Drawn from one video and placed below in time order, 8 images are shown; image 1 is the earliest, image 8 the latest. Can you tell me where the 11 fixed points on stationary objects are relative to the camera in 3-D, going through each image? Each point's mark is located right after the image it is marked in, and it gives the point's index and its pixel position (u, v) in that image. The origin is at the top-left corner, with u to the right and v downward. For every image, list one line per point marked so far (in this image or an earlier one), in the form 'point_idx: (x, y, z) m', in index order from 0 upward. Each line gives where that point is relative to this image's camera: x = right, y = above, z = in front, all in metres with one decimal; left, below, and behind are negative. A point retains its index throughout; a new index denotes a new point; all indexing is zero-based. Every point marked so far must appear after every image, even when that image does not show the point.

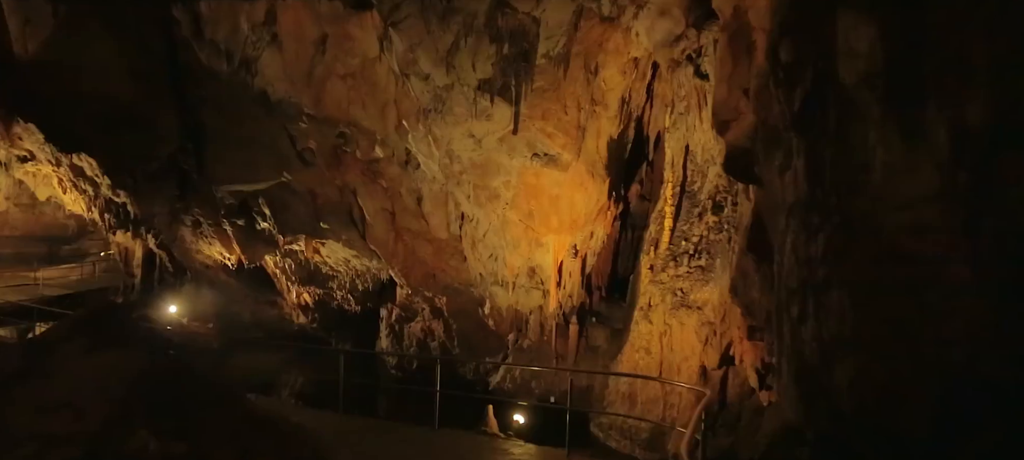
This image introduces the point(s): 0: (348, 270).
0: (-2.2, -0.6, +7.5) m
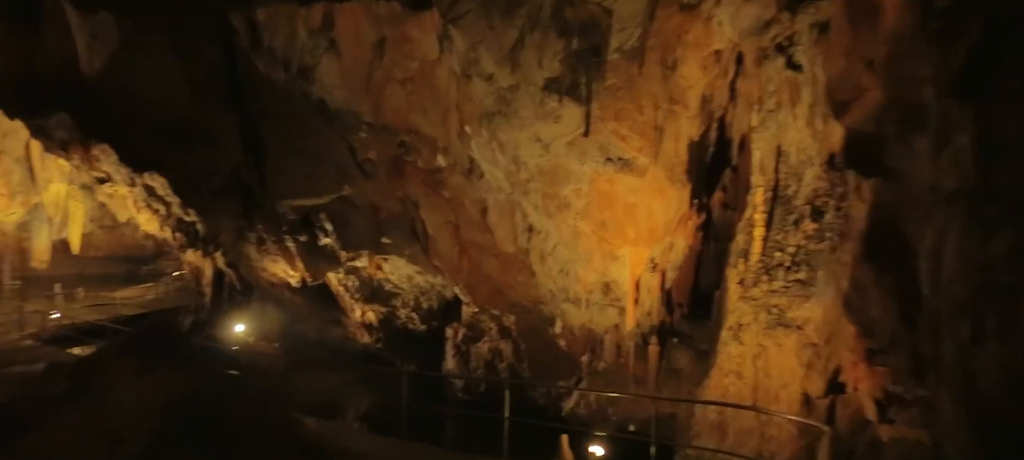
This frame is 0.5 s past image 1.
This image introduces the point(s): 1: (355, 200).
0: (-1.3, -0.8, +7.2) m
1: (-1.6, +0.3, +5.8) m
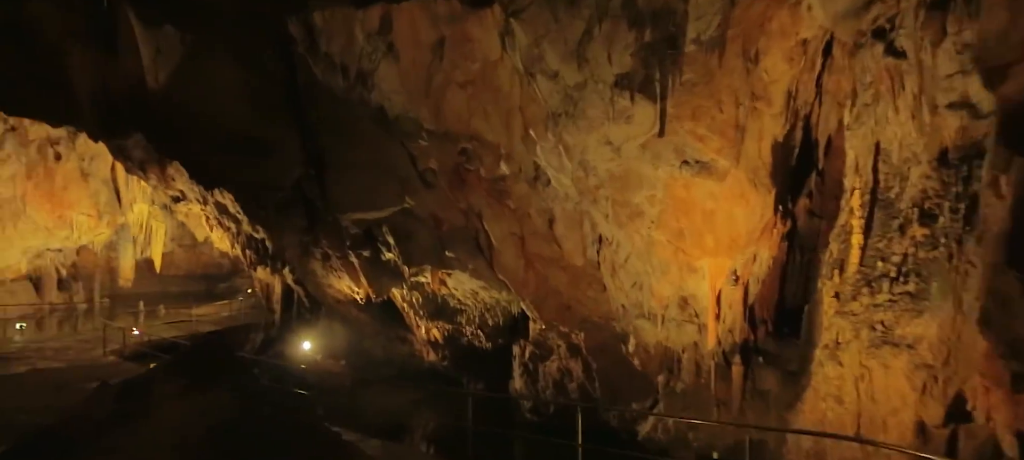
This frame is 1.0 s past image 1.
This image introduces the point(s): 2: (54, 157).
0: (-0.4, -0.9, +6.9) m
1: (-0.9, +0.2, +5.6) m
2: (-8.2, +1.4, +9.7) m
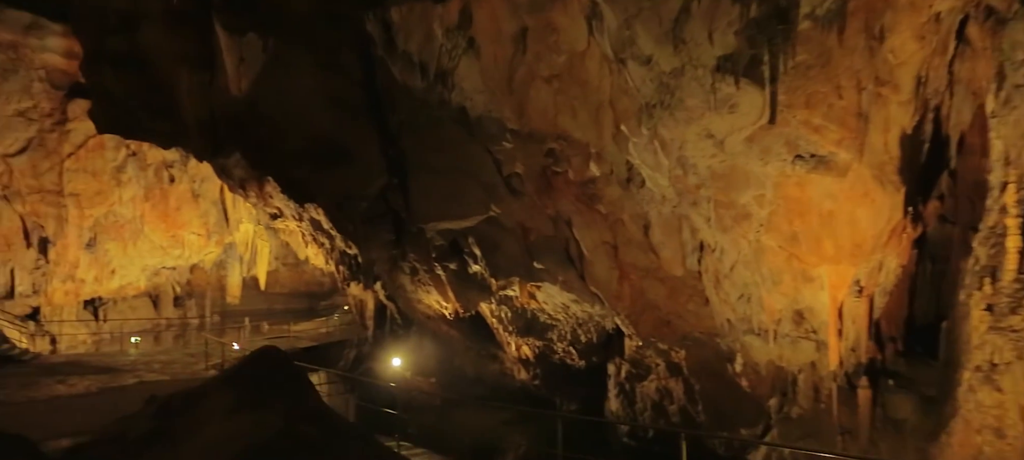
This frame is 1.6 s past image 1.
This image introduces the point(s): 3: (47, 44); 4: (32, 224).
0: (+0.7, -1.1, +6.6) m
1: (-0.1, +0.1, +5.4) m
2: (-6.6, +1.0, +10.6) m
3: (-6.6, +2.7, +7.8) m
4: (-8.7, +0.1, +9.7) m
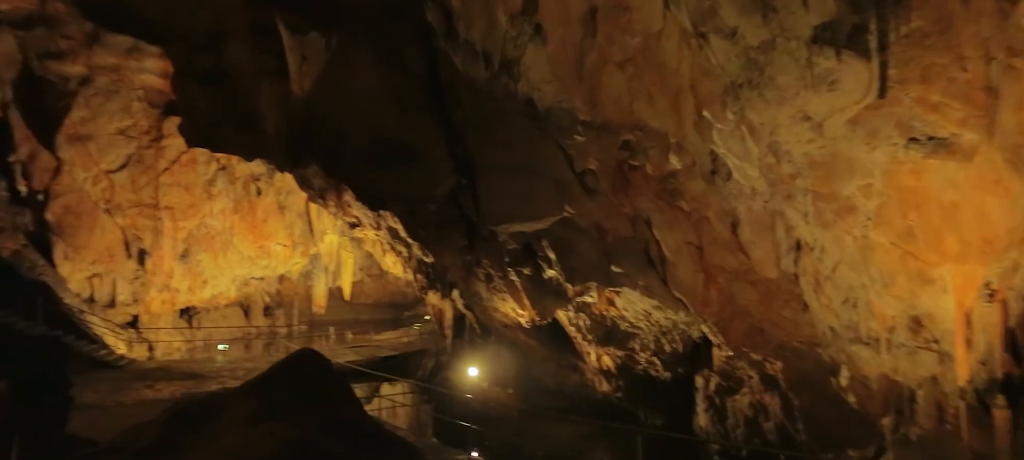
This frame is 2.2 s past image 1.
0: (+1.6, -1.1, +6.2) m
1: (+0.6, +0.1, +5.2) m
2: (-5.1, +0.8, +11.2) m
3: (-5.6, +2.5, +8.5) m
4: (-7.3, -0.2, +10.6) m
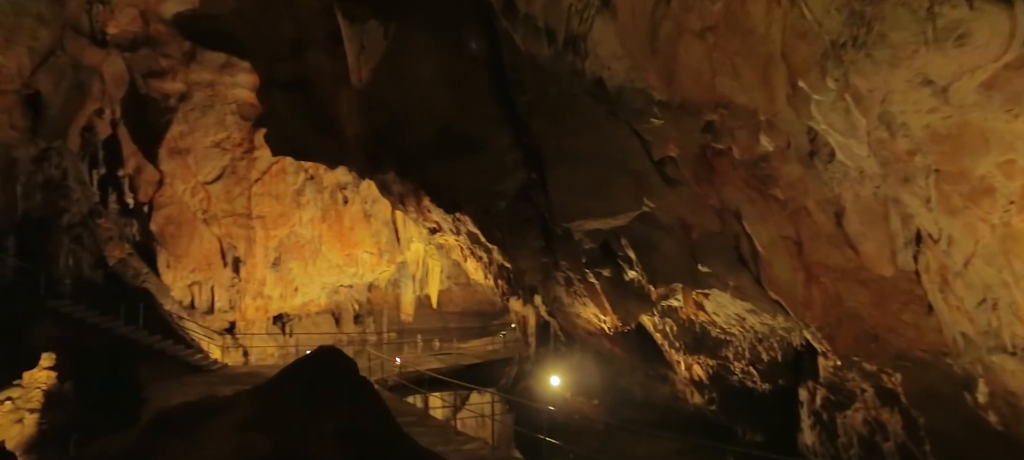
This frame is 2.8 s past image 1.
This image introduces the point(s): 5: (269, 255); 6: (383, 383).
0: (+2.4, -1.1, +5.7) m
1: (+1.3, +0.1, +4.8) m
2: (-3.5, +0.6, +11.7) m
3: (-4.4, +2.4, +9.1) m
4: (-5.7, -0.4, +11.4) m
5: (-5.0, -0.6, +11.8) m
6: (-2.2, -2.8, +10.0) m
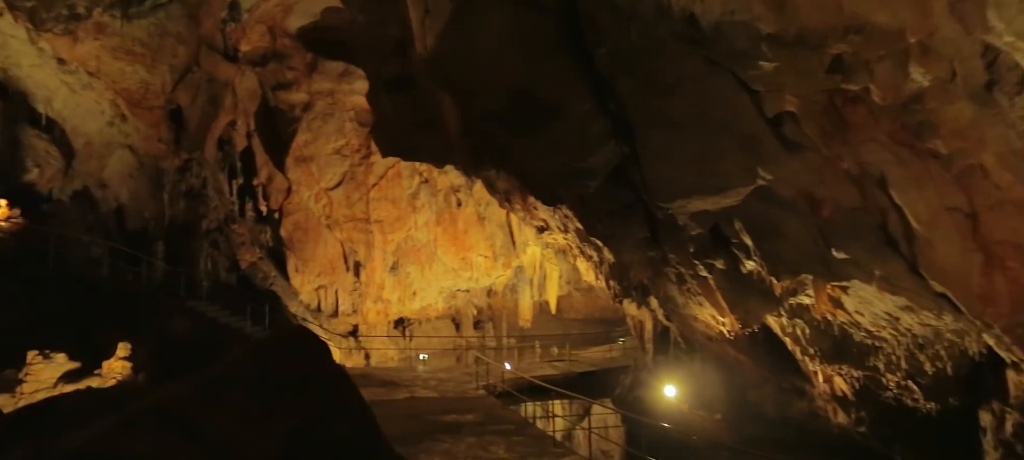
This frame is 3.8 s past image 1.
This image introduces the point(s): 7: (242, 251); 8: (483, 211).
0: (+3.2, -0.9, +4.6) m
1: (+1.9, +0.3, +4.0) m
2: (-1.2, +0.6, +11.8) m
3: (-2.7, +2.4, +9.4) m
4: (-3.5, -0.4, +11.9) m
5: (-2.7, -0.6, +12.2) m
6: (-0.3, -2.8, +9.8) m
7: (-5.4, -0.4, +11.1) m
8: (-0.7, +0.4, +11.8) m
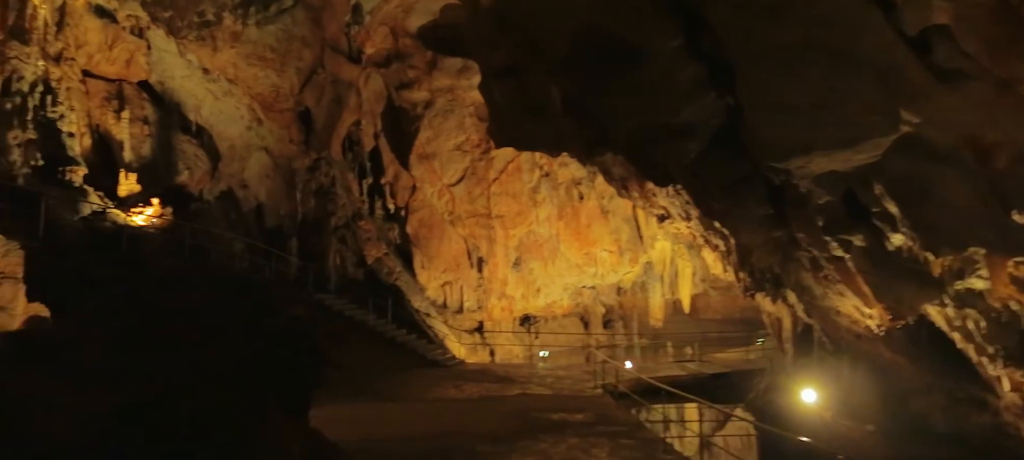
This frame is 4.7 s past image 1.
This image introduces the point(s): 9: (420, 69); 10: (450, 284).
0: (+3.8, -0.6, +3.4) m
1: (+2.4, +0.5, +3.1) m
2: (+1.2, +0.7, +11.4) m
3: (-0.8, +2.5, +9.5) m
4: (-0.9, -0.3, +12.1) m
5: (-0.1, -0.5, +12.2) m
6: (+1.7, -2.6, +9.2) m
7: (-3.0, -0.3, +11.8) m
8: (+1.7, +0.6, +11.4) m
9: (-1.7, +2.7, +9.4) m
10: (-1.4, -1.1, +12.4) m
